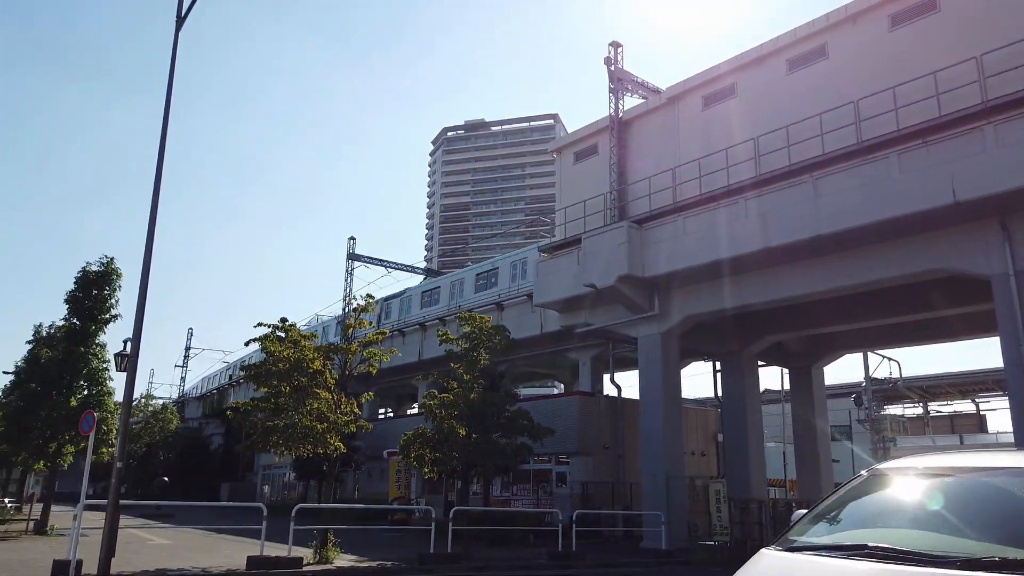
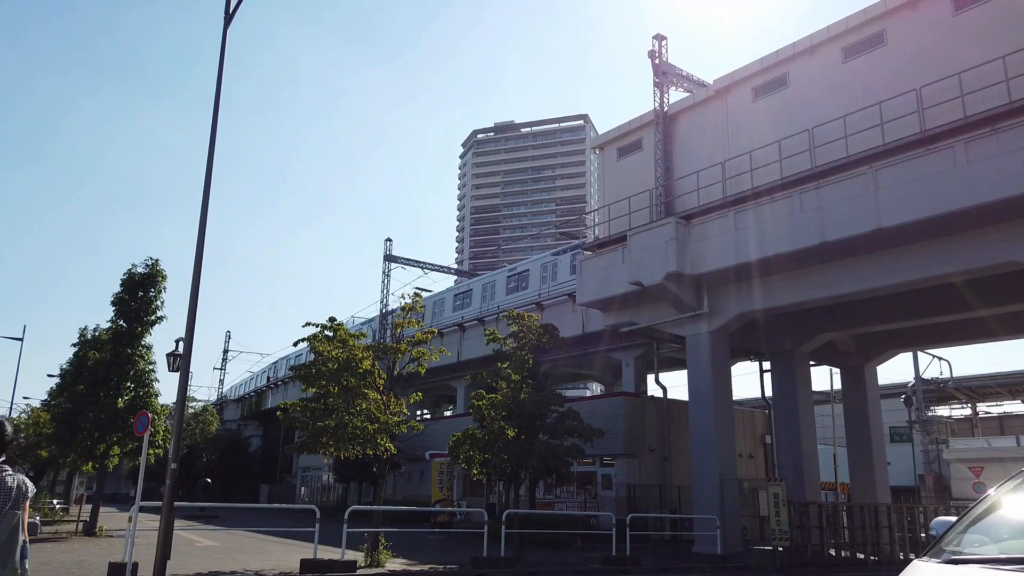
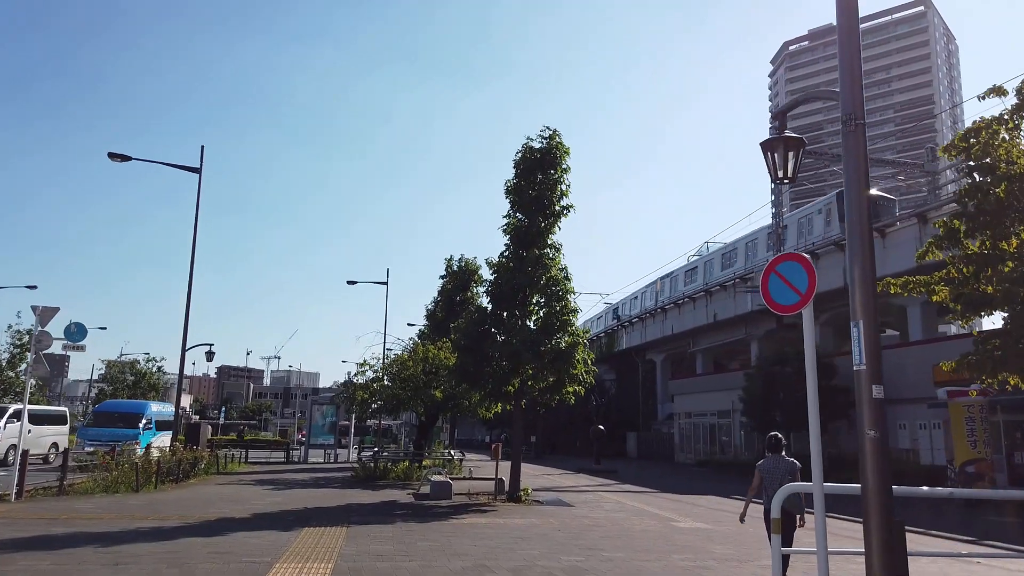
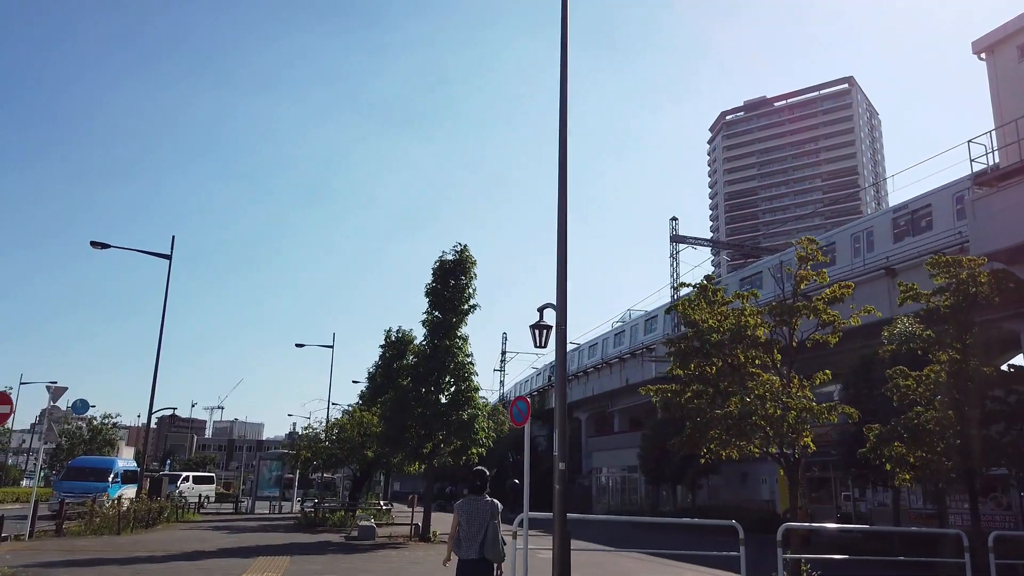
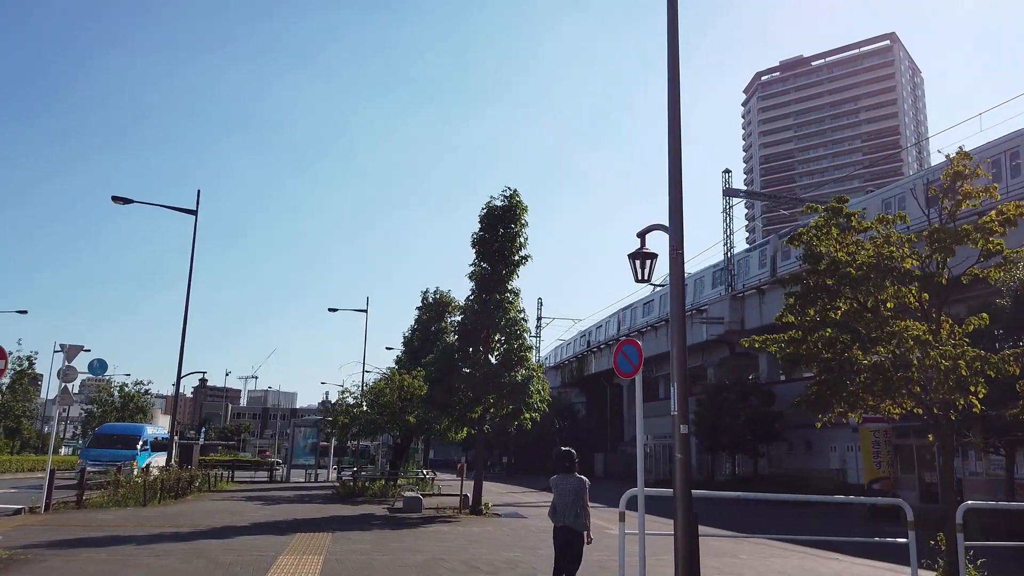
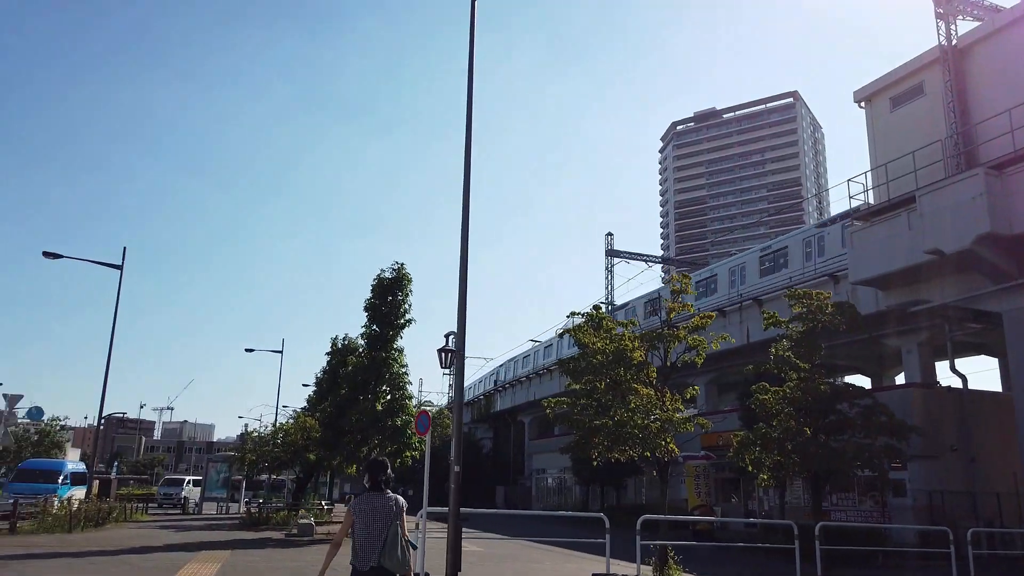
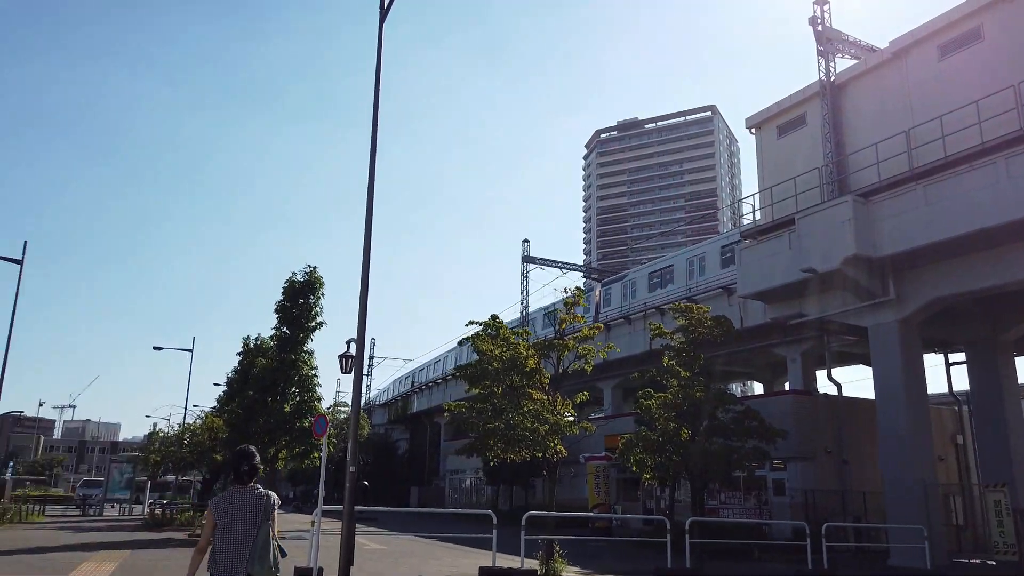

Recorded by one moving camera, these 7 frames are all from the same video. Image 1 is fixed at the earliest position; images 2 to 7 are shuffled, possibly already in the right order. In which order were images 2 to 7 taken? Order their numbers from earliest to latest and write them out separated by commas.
2, 7, 6, 4, 5, 3
